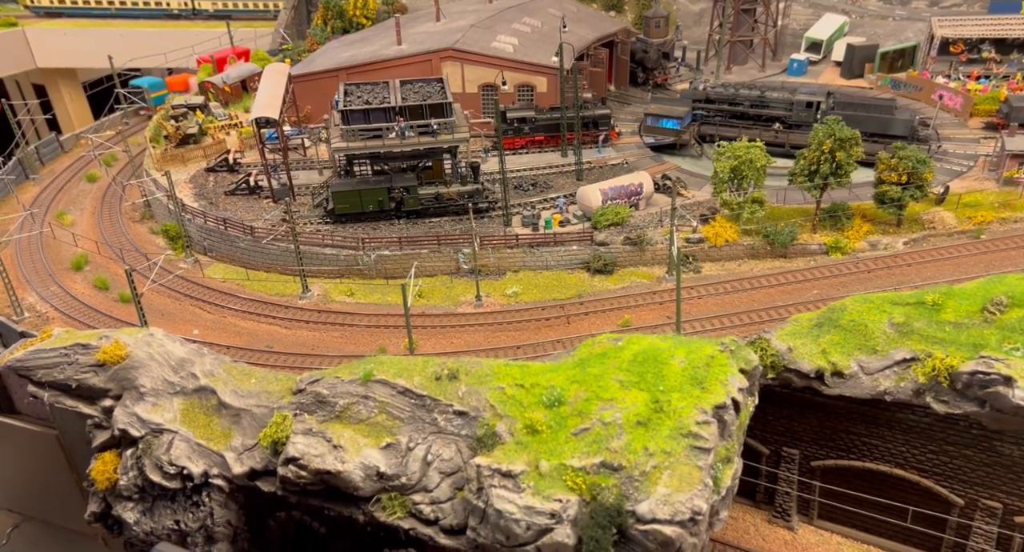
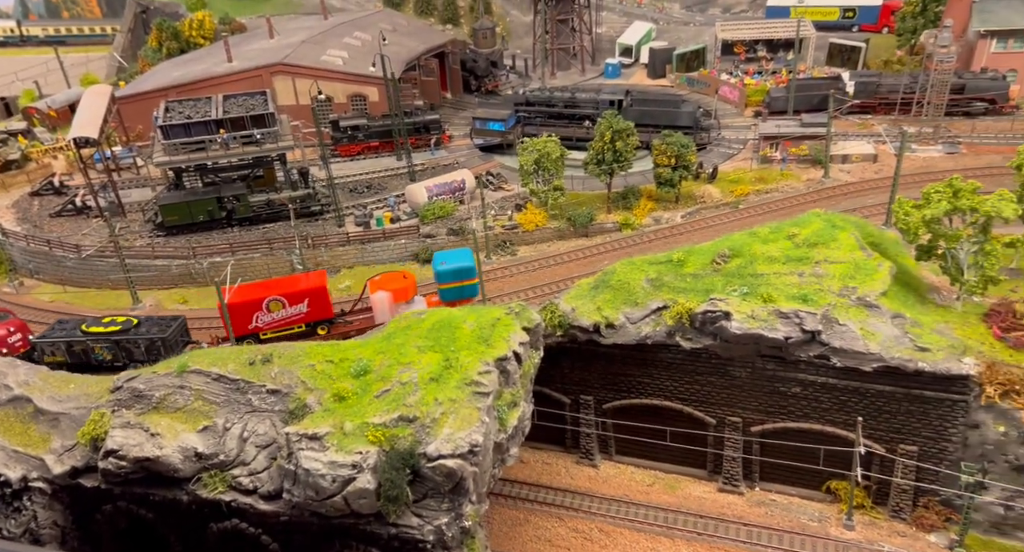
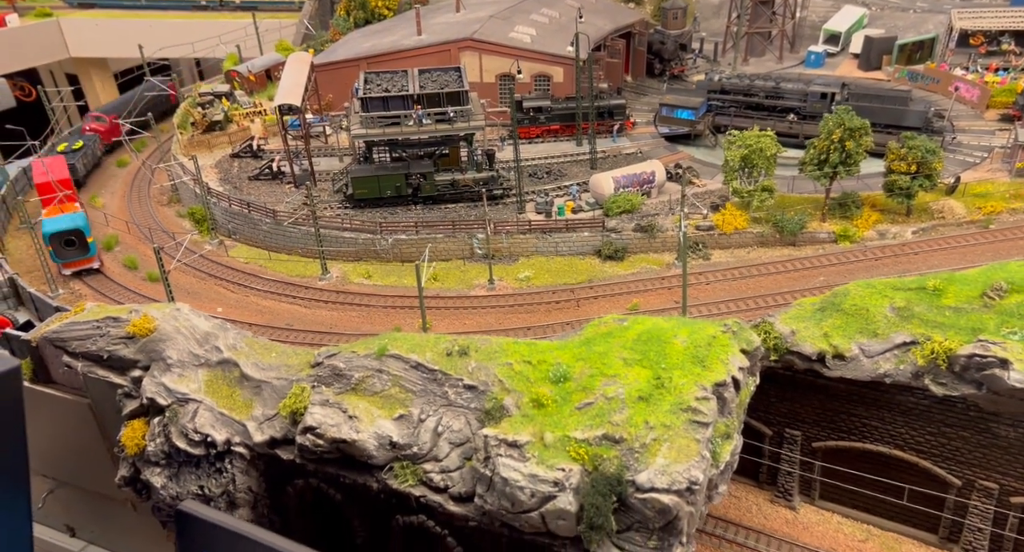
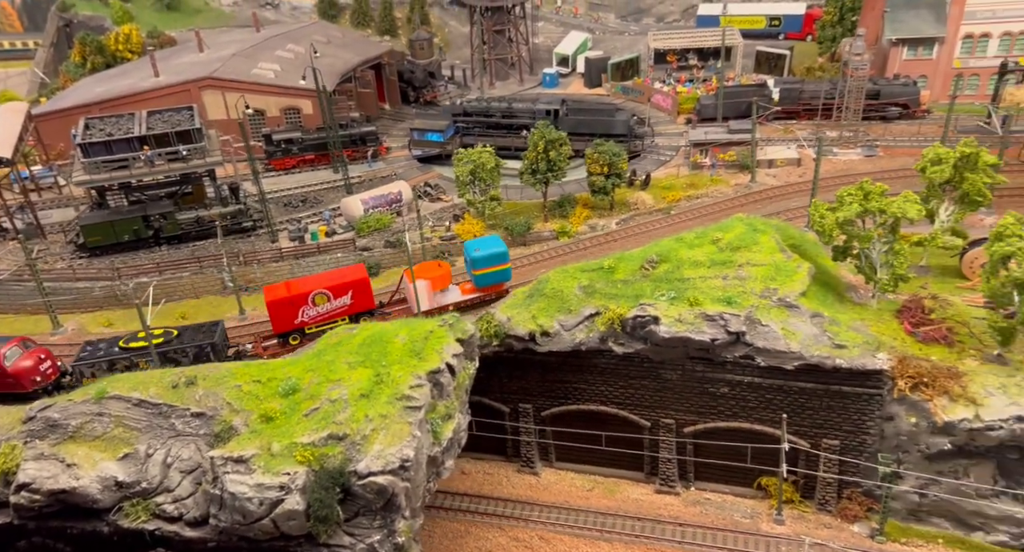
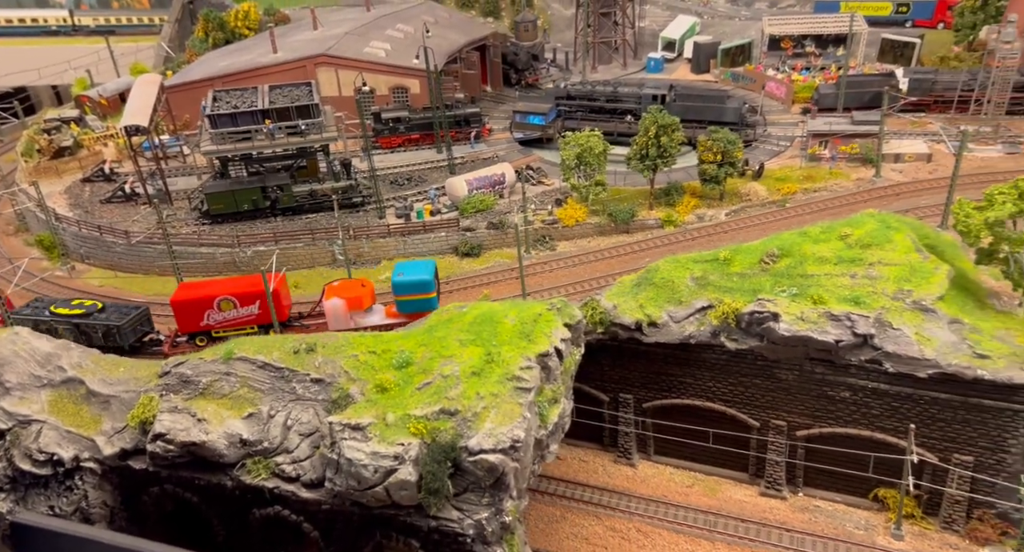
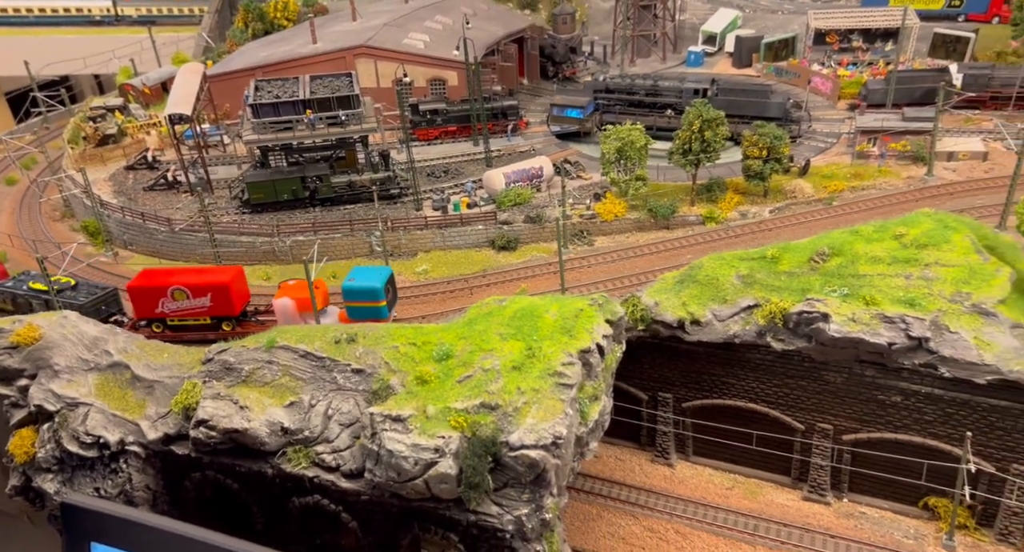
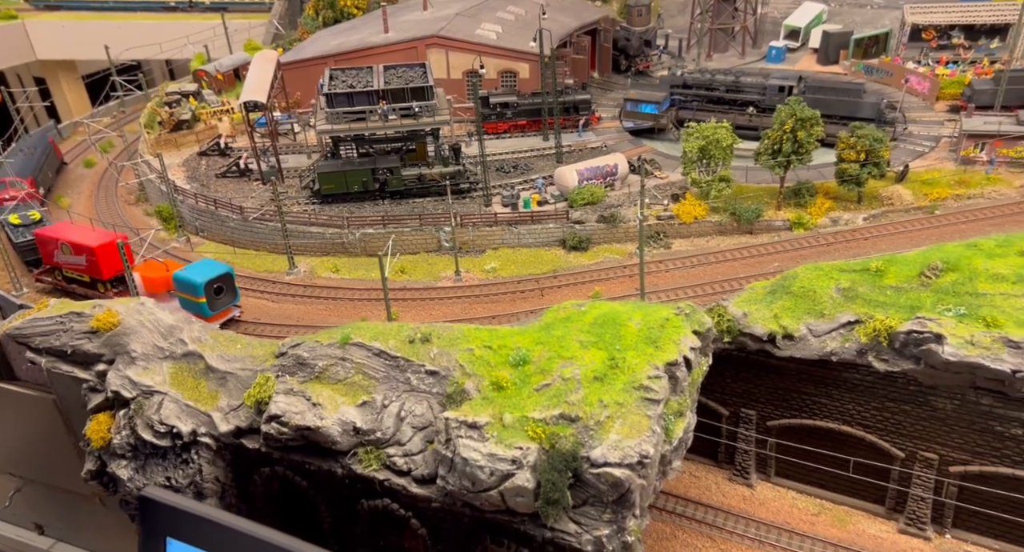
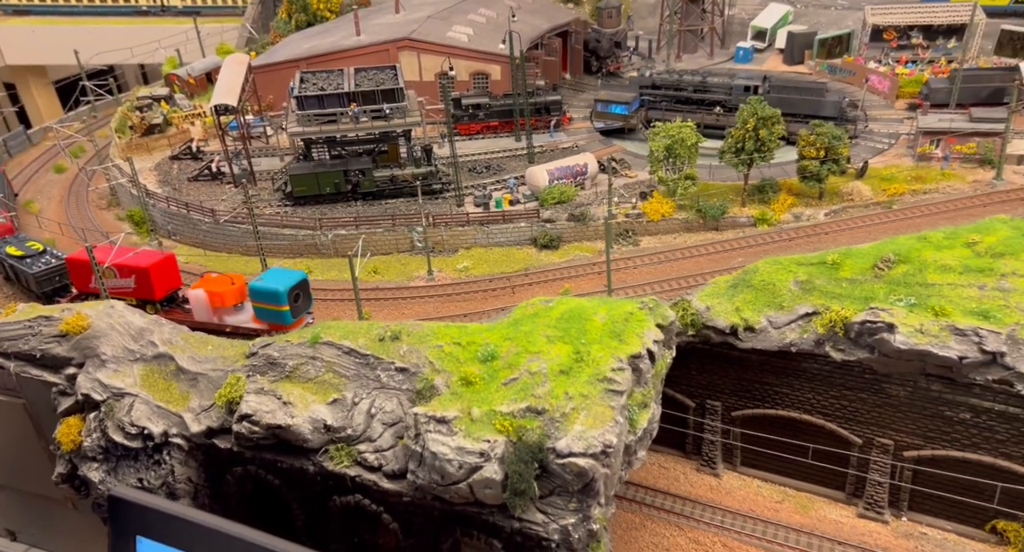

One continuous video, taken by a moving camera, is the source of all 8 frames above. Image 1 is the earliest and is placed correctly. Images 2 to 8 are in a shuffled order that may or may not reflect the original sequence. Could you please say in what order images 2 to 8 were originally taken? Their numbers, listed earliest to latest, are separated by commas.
3, 7, 8, 6, 5, 2, 4
